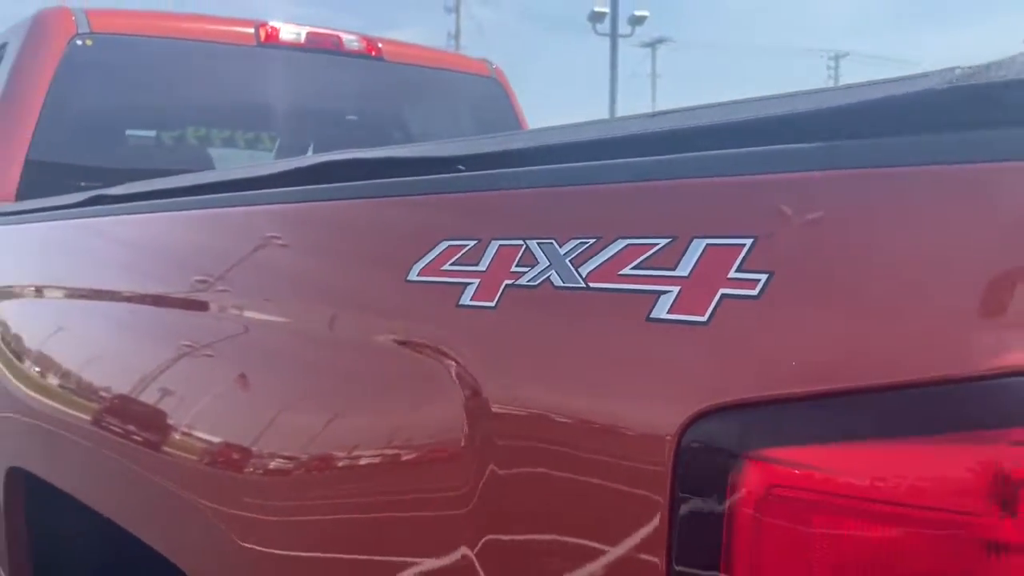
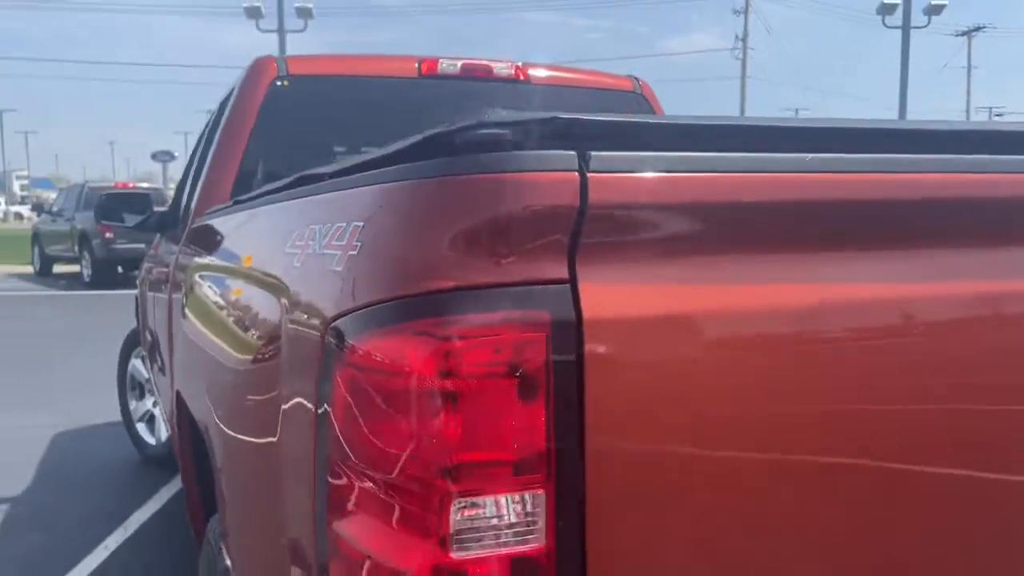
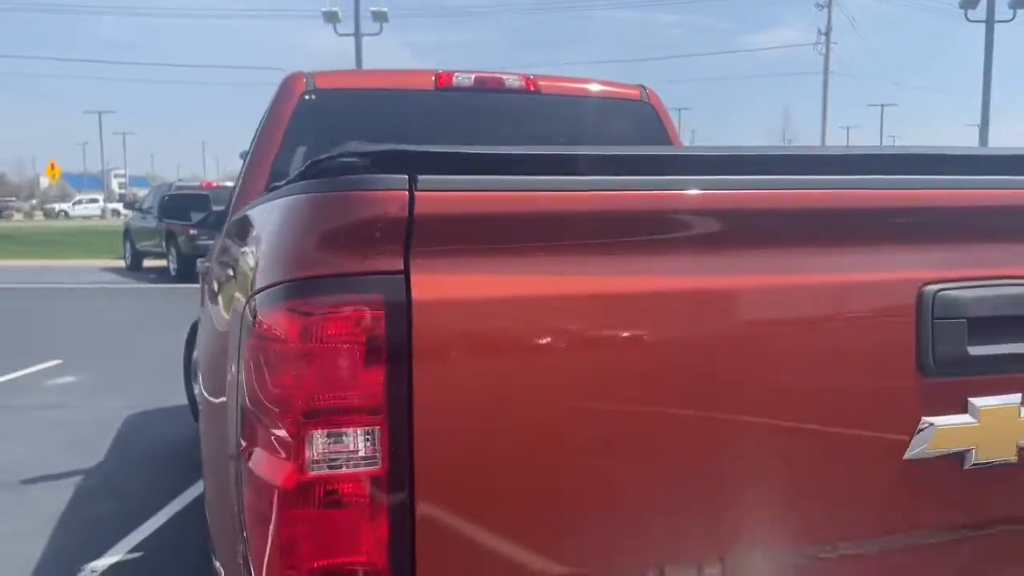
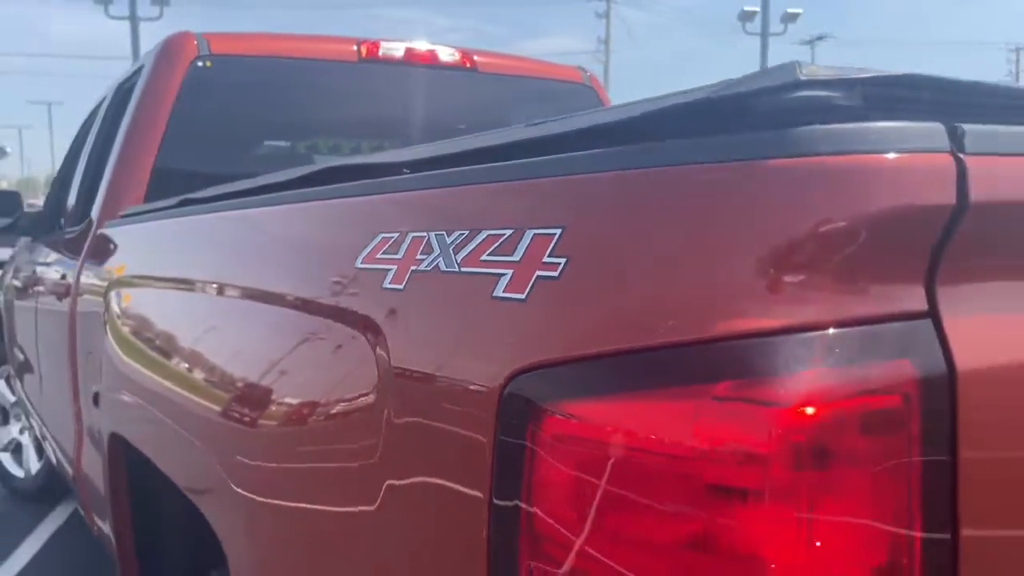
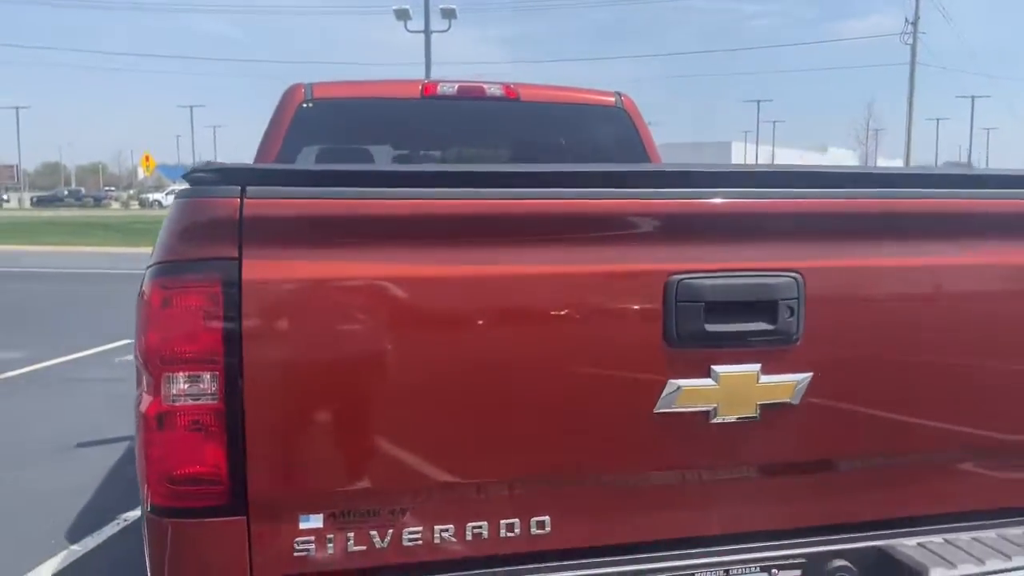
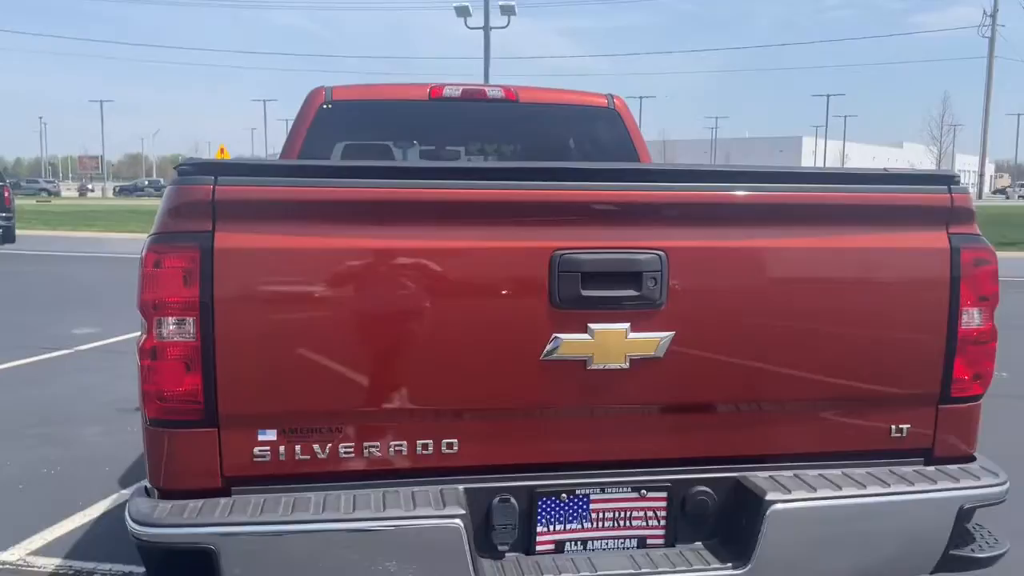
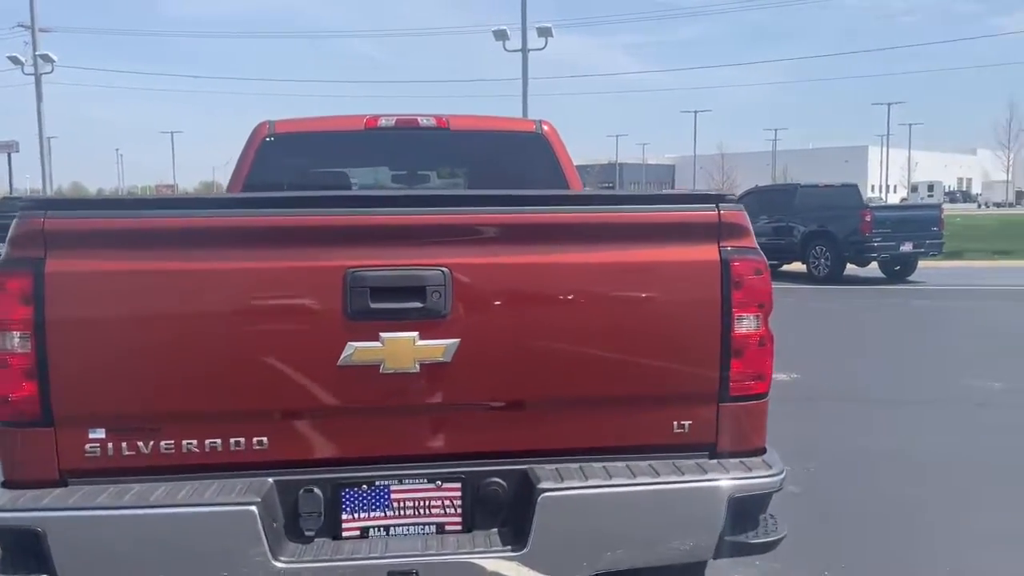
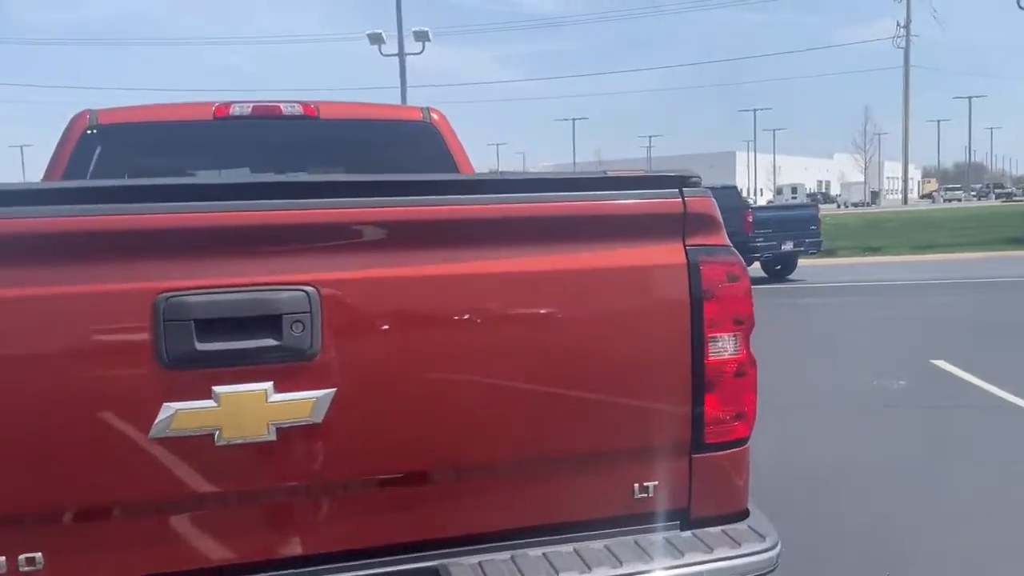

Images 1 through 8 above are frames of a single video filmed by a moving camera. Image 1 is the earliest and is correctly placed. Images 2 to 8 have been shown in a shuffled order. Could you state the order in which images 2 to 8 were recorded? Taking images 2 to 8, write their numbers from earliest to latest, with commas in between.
4, 2, 3, 5, 6, 7, 8
